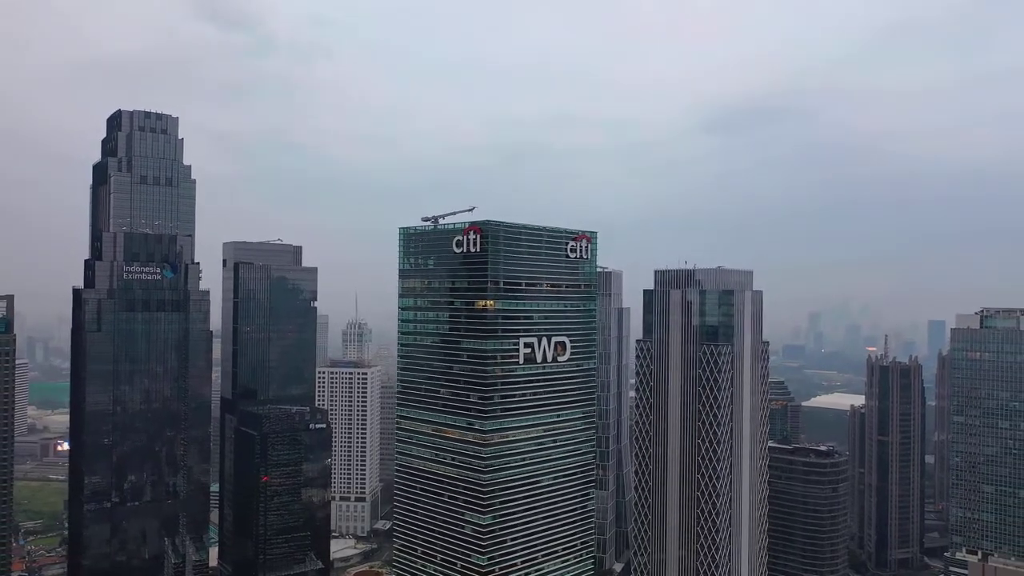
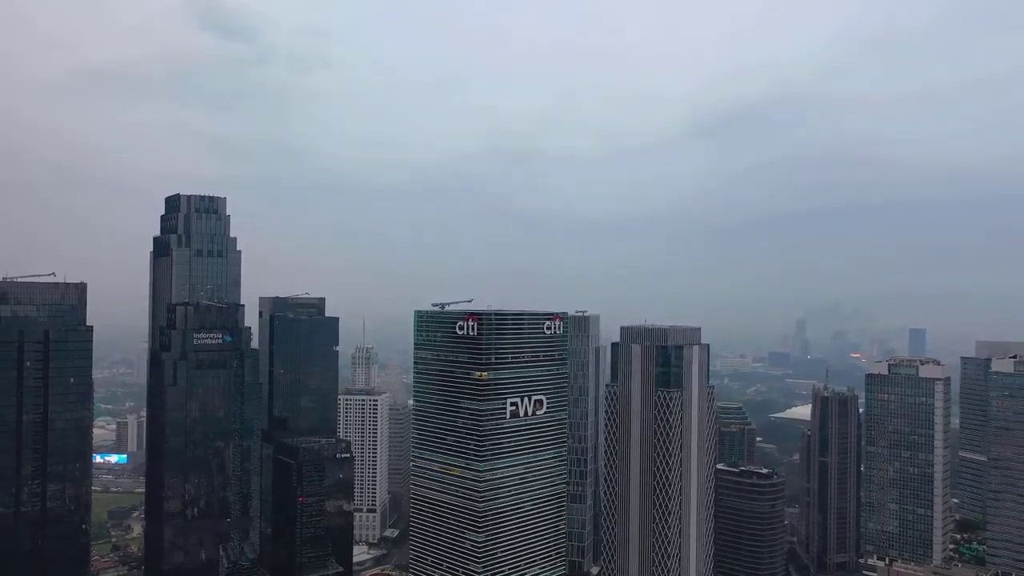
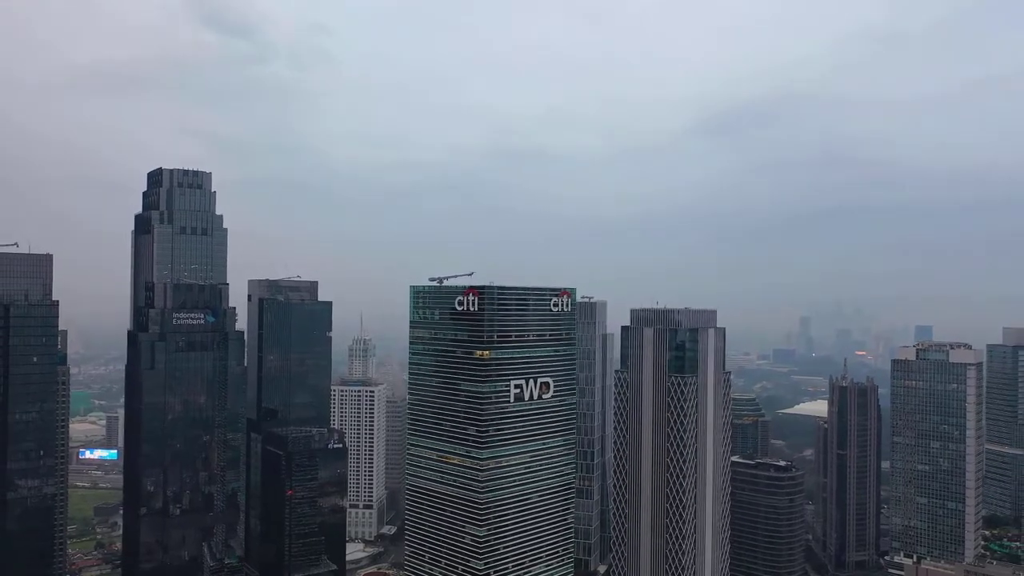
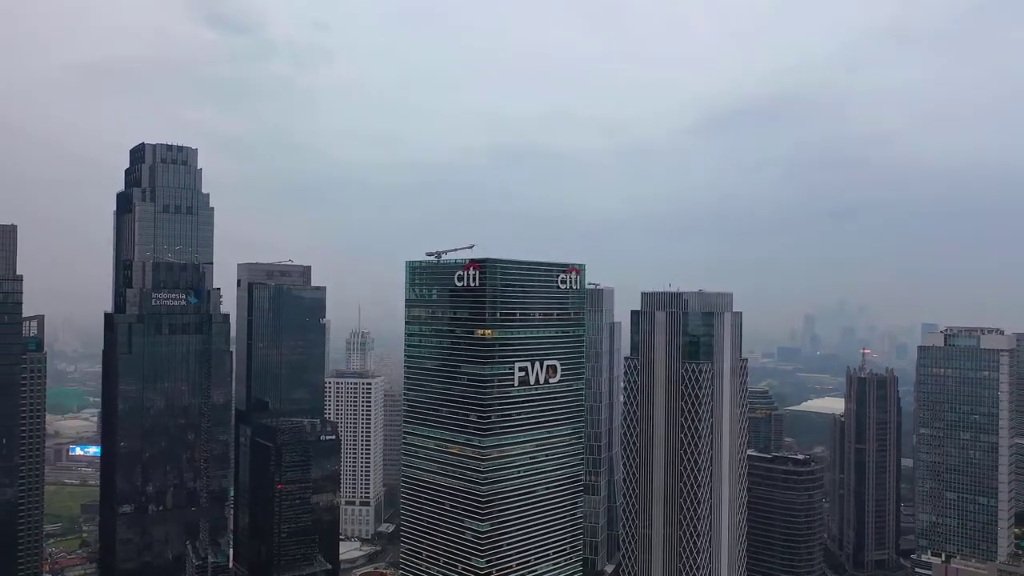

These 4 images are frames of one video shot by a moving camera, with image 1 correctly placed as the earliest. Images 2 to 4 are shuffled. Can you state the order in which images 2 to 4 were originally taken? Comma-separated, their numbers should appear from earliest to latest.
4, 3, 2
